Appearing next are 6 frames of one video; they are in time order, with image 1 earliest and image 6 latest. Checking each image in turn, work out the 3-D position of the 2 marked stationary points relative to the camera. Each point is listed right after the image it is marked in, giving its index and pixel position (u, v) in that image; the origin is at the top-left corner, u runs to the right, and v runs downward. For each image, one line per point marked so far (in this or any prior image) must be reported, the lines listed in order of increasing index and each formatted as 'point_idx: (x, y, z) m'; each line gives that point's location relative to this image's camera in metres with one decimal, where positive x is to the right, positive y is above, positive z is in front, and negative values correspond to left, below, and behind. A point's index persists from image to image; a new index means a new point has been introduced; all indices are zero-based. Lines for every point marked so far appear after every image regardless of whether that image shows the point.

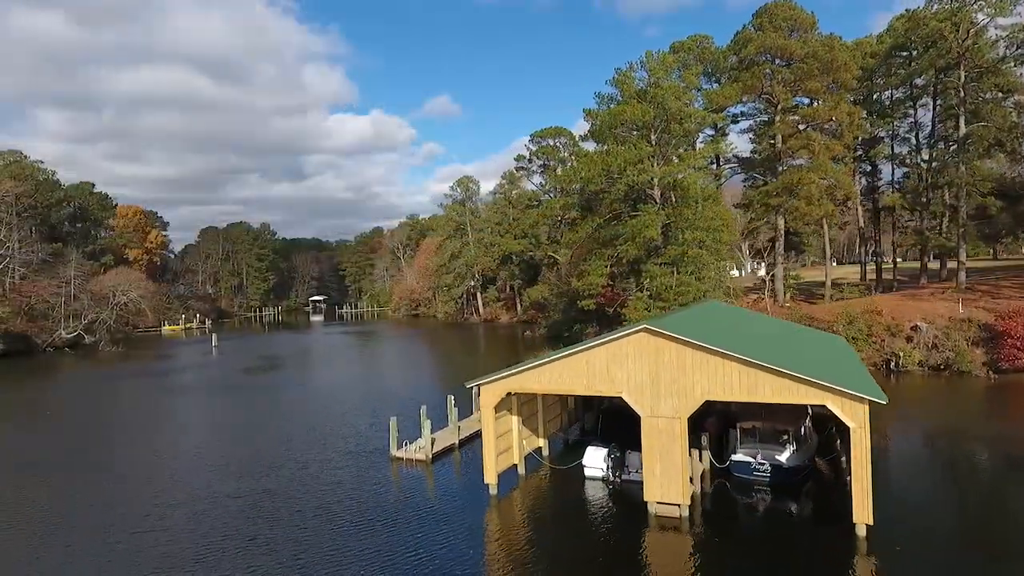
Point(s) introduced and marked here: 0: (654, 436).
0: (+2.4, -2.5, +16.3) m
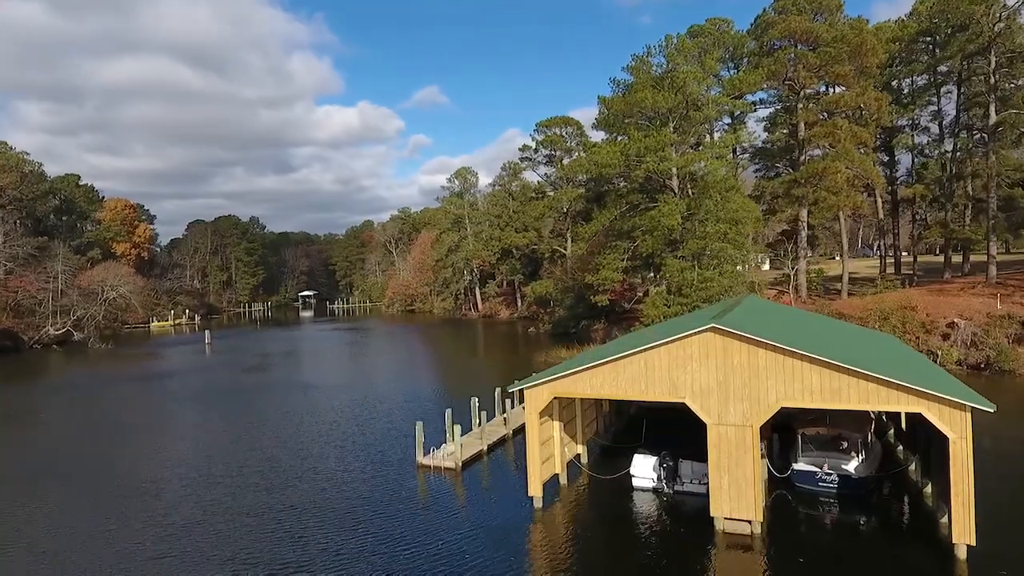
0: (+3.2, -2.4, +14.9) m
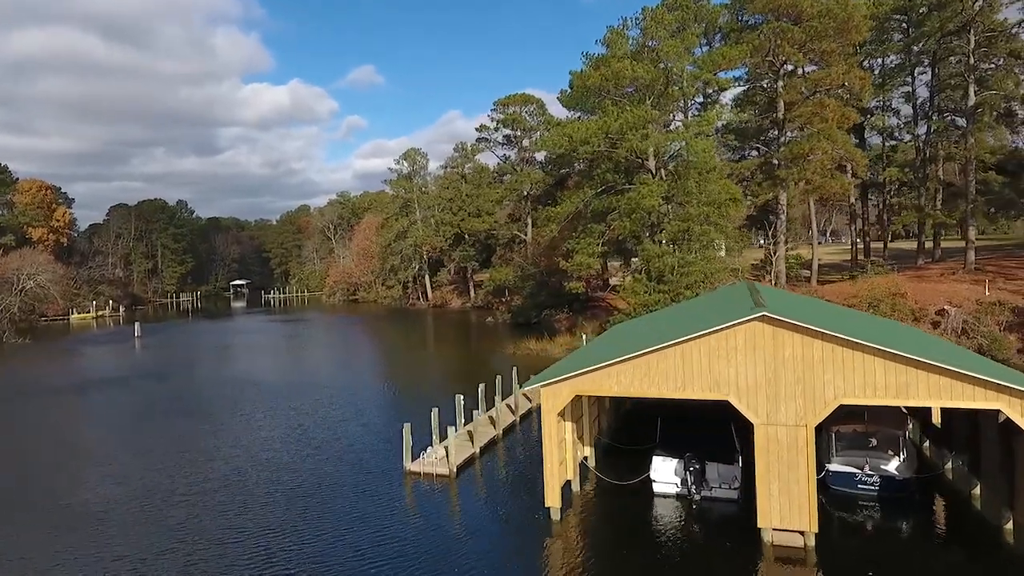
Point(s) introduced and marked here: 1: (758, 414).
0: (+3.5, -2.2, +13.3) m
1: (+3.4, -1.7, +13.3) m
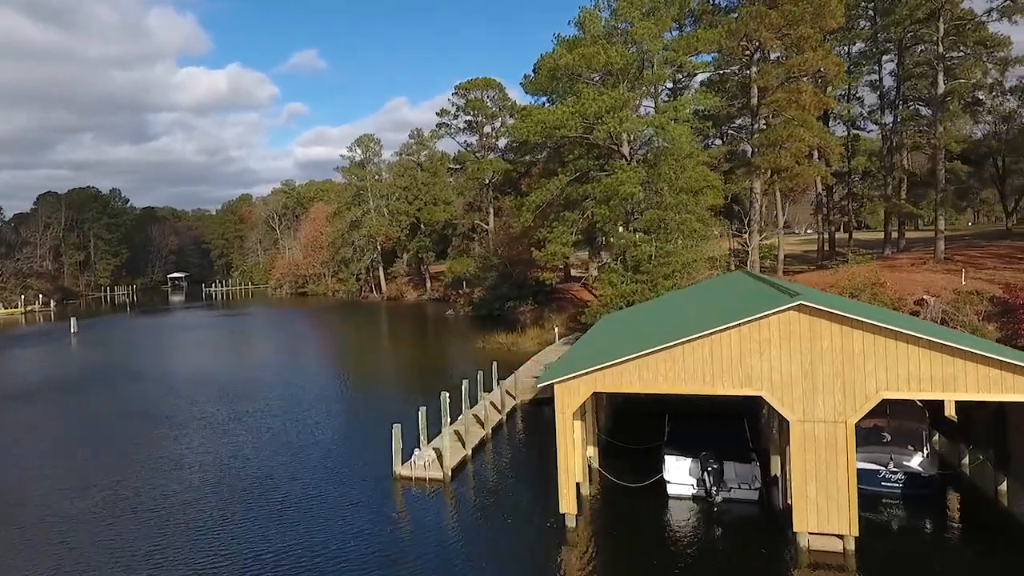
0: (+3.7, -2.0, +12.4) m
1: (+3.6, -1.5, +12.4) m
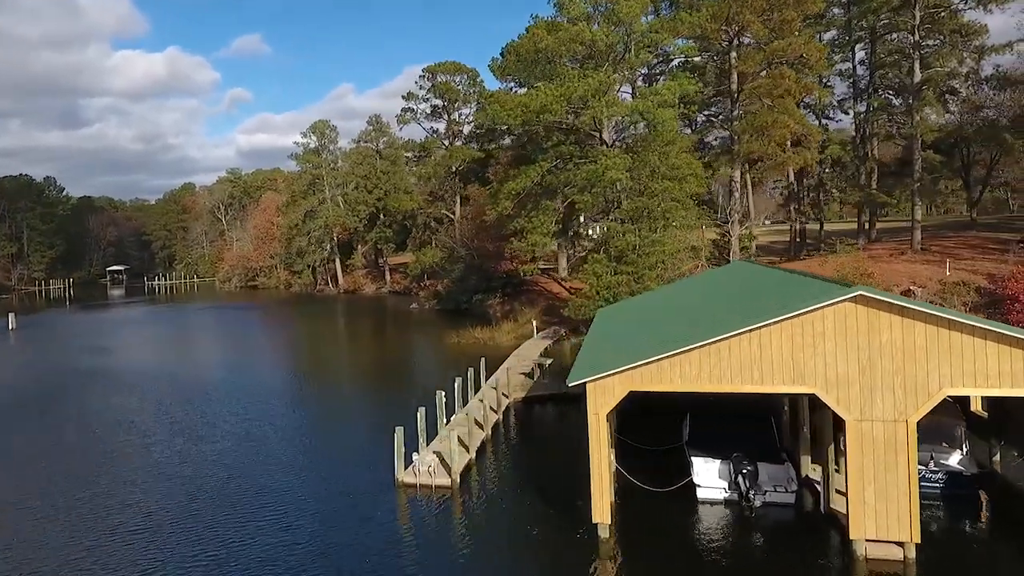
0: (+4.1, -1.9, +11.5) m
1: (+4.0, -1.4, +11.5) m
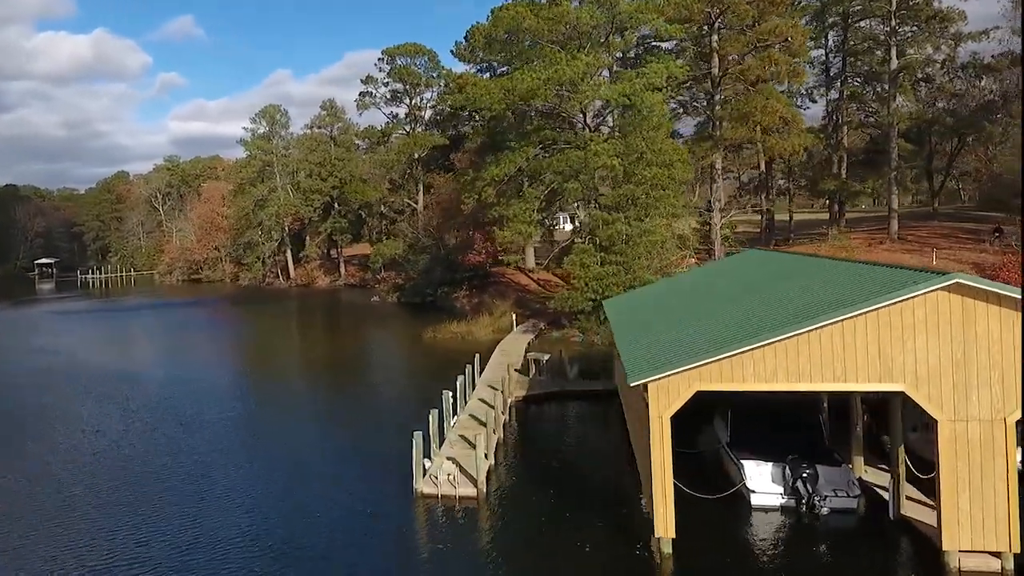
0: (+4.8, -1.7, +10.5) m
1: (+4.6, -1.3, +10.6) m
